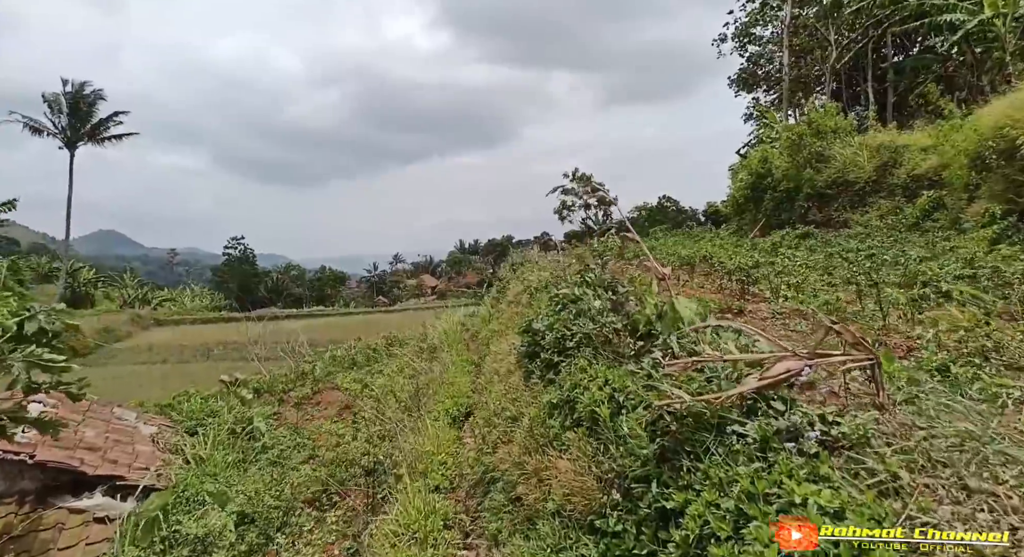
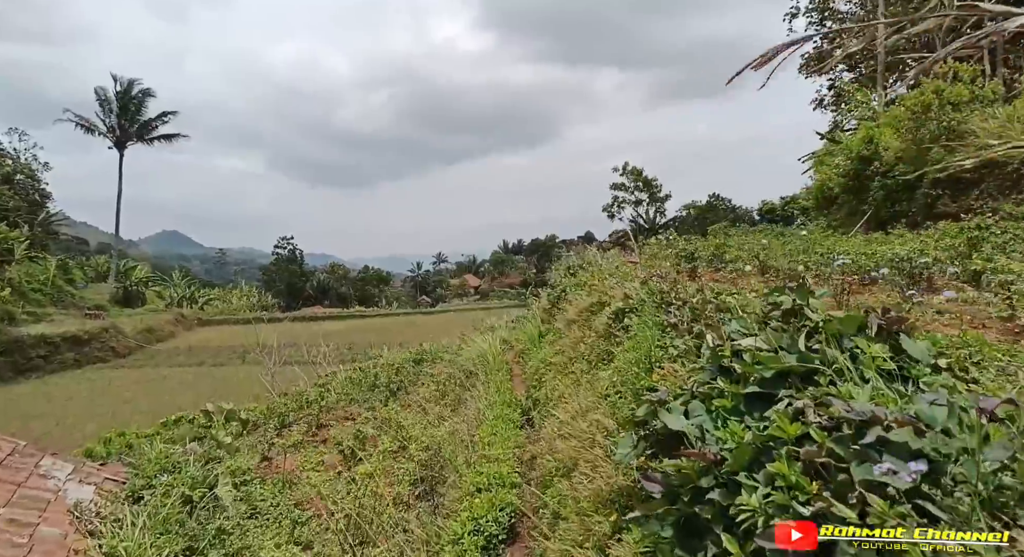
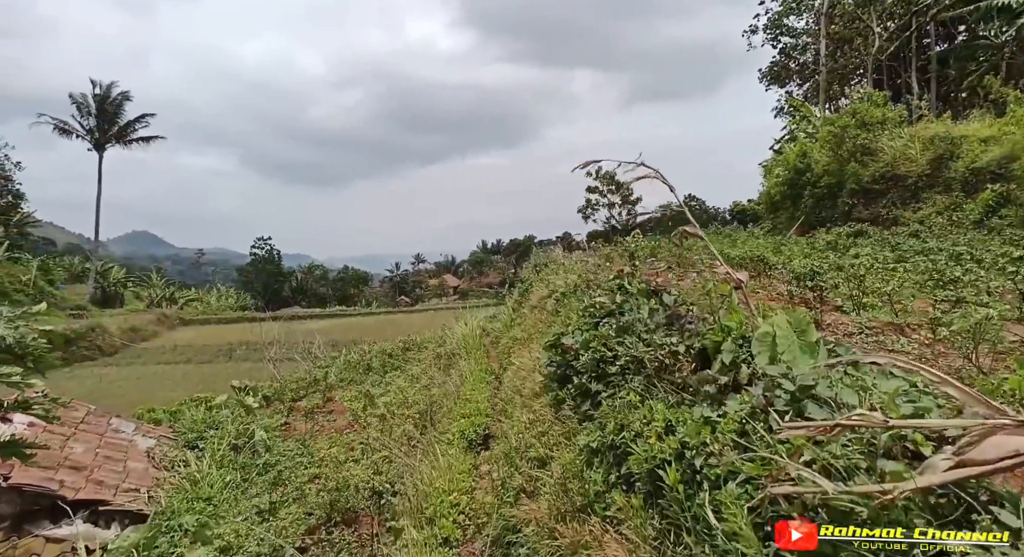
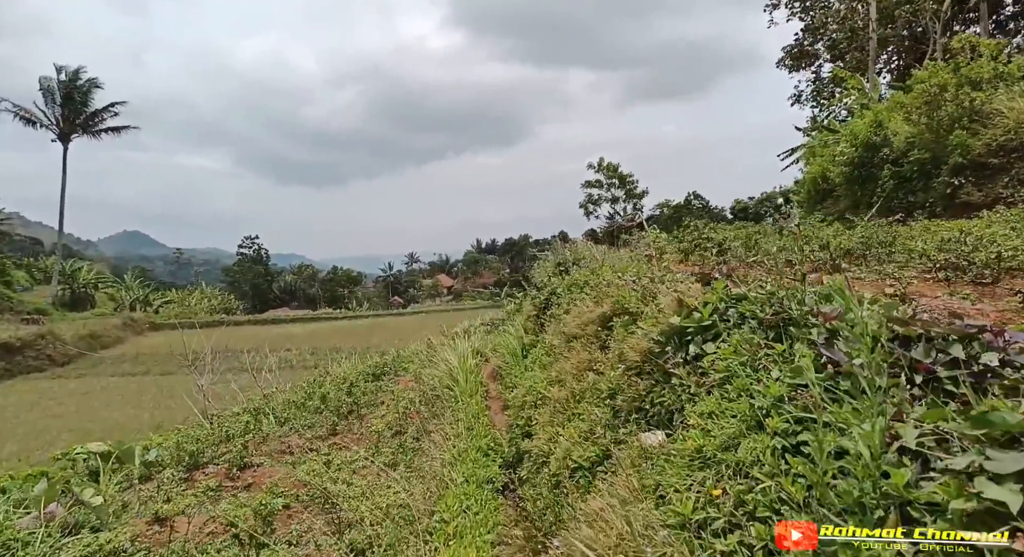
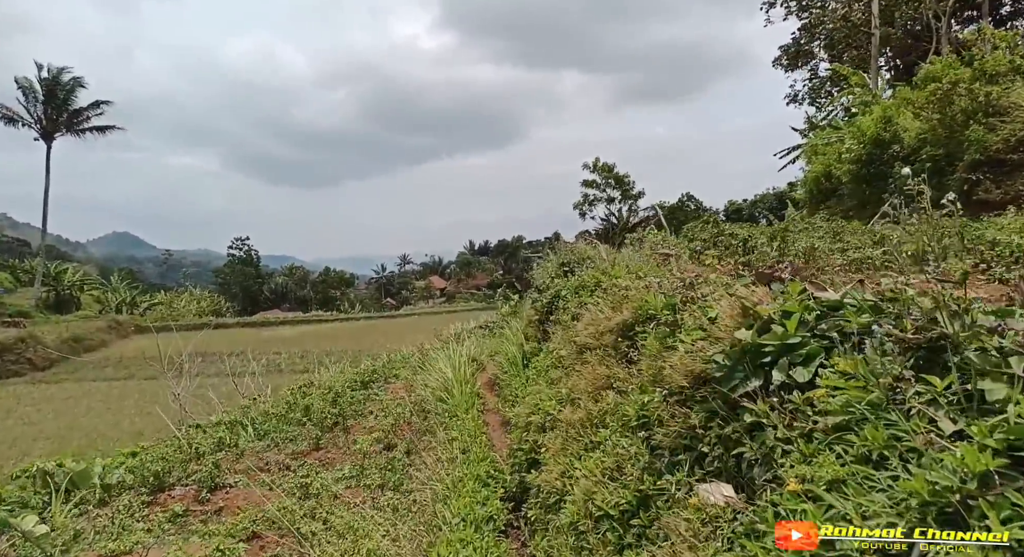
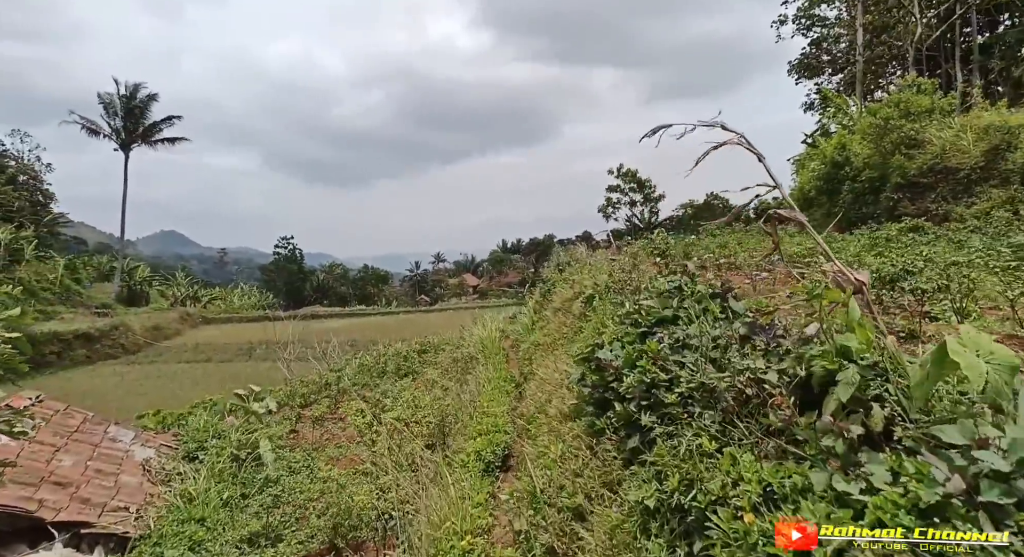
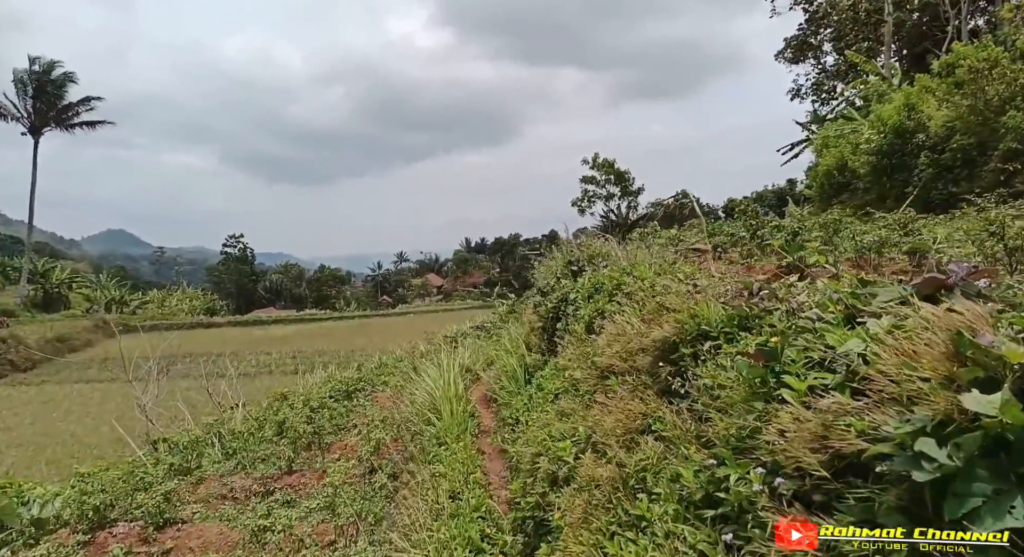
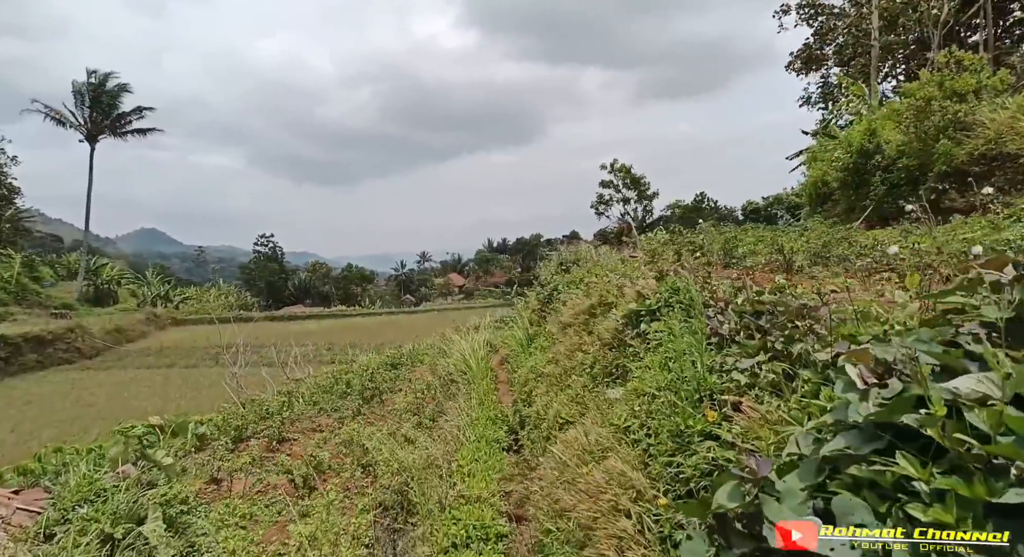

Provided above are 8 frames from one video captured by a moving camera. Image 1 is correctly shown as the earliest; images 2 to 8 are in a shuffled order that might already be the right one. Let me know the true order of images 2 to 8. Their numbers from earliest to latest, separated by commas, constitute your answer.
3, 6, 2, 8, 4, 5, 7
